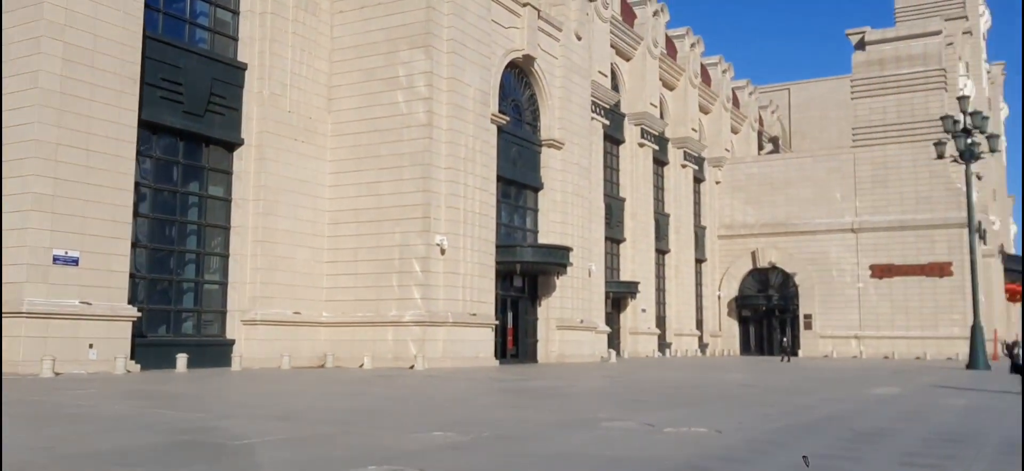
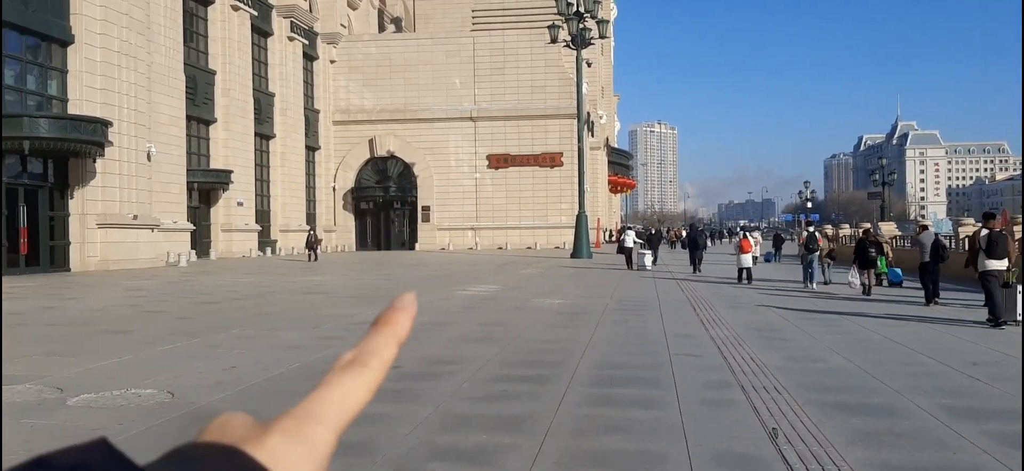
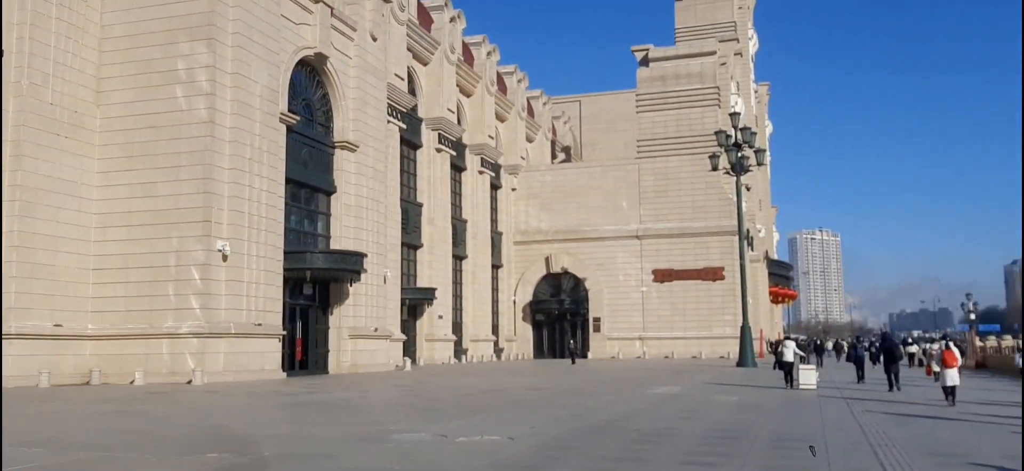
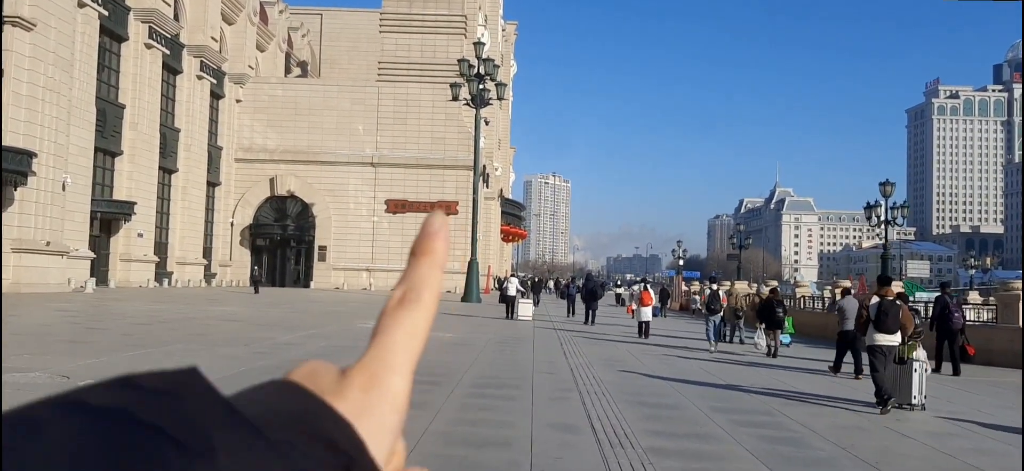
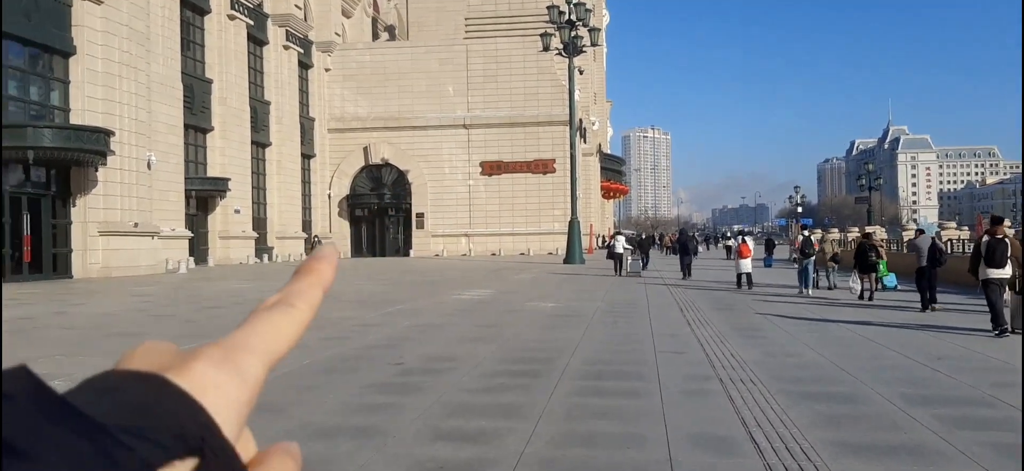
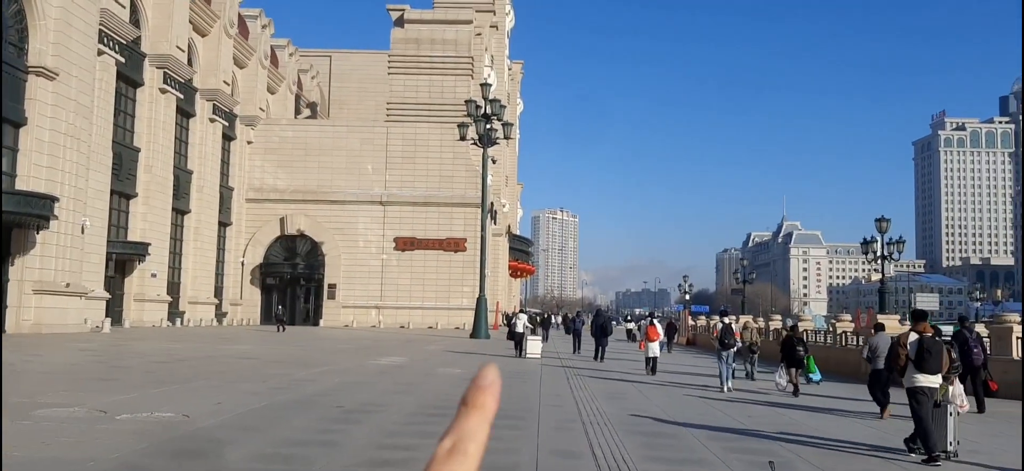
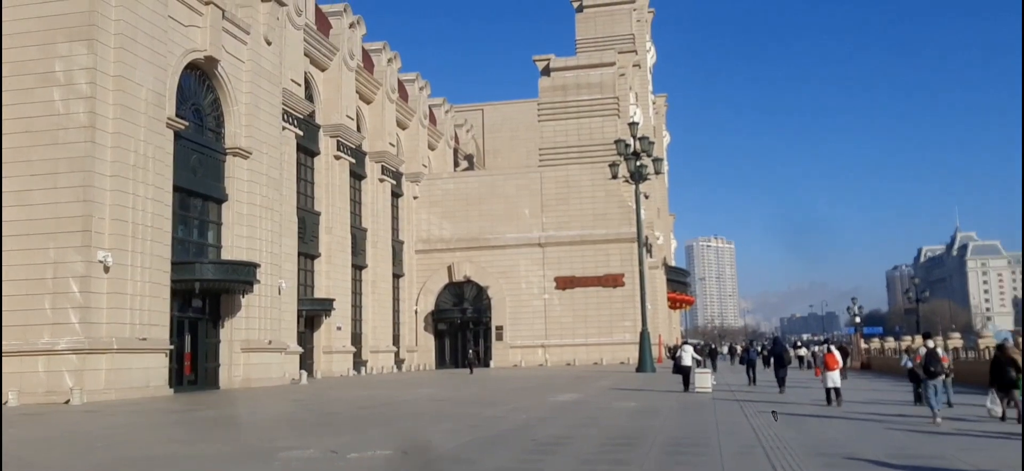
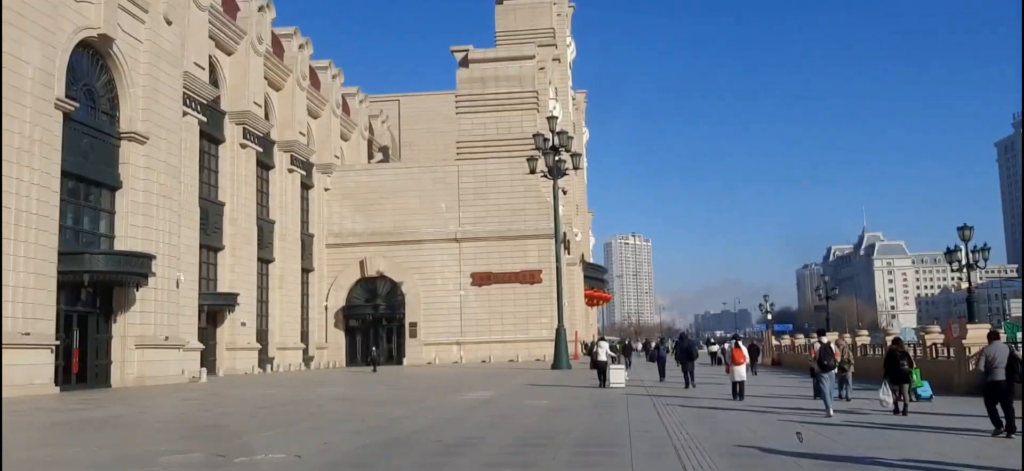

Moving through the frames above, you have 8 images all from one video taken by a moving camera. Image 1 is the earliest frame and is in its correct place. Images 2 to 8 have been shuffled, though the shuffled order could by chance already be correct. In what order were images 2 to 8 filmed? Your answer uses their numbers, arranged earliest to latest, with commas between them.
3, 7, 8, 6, 4, 5, 2
